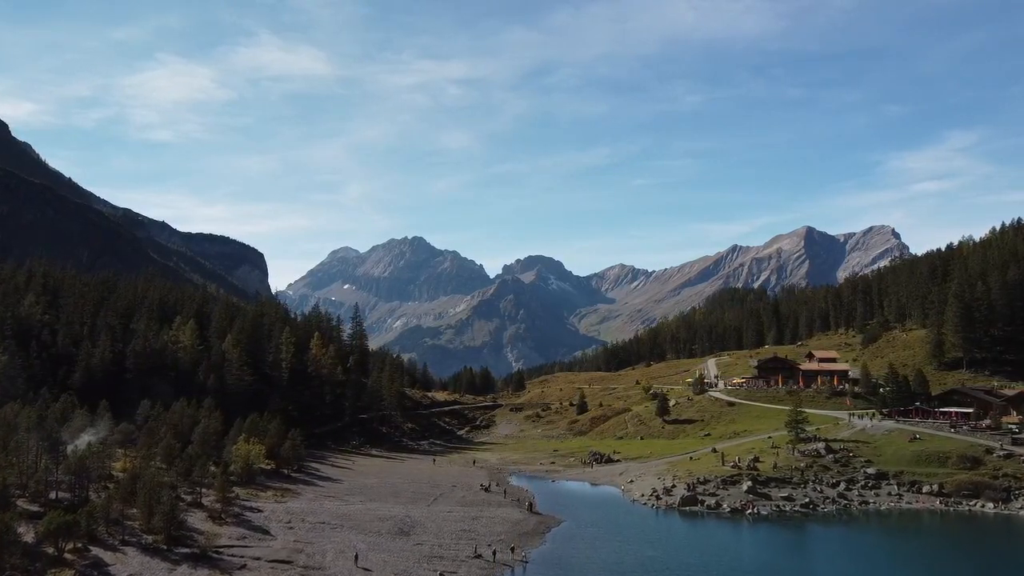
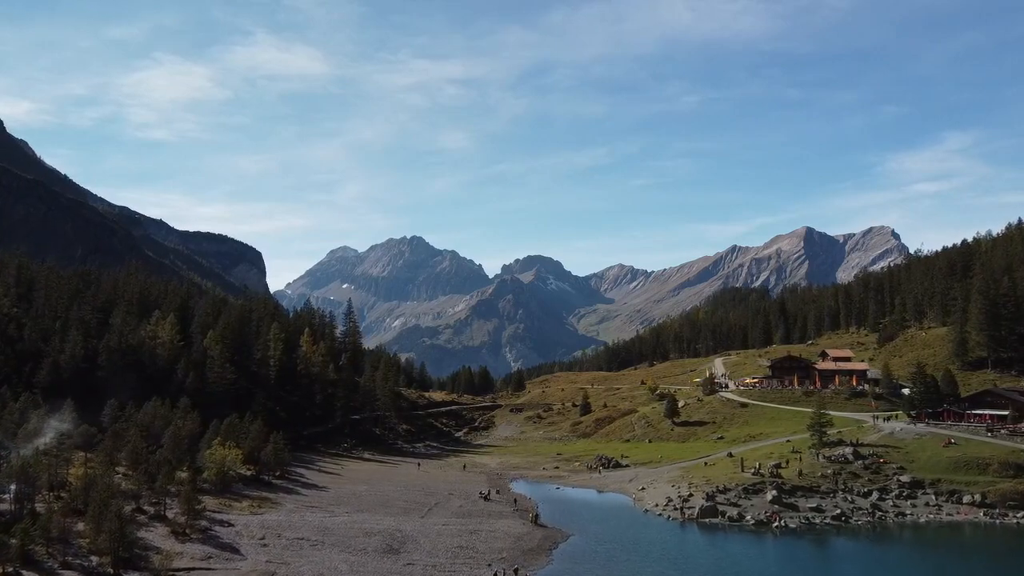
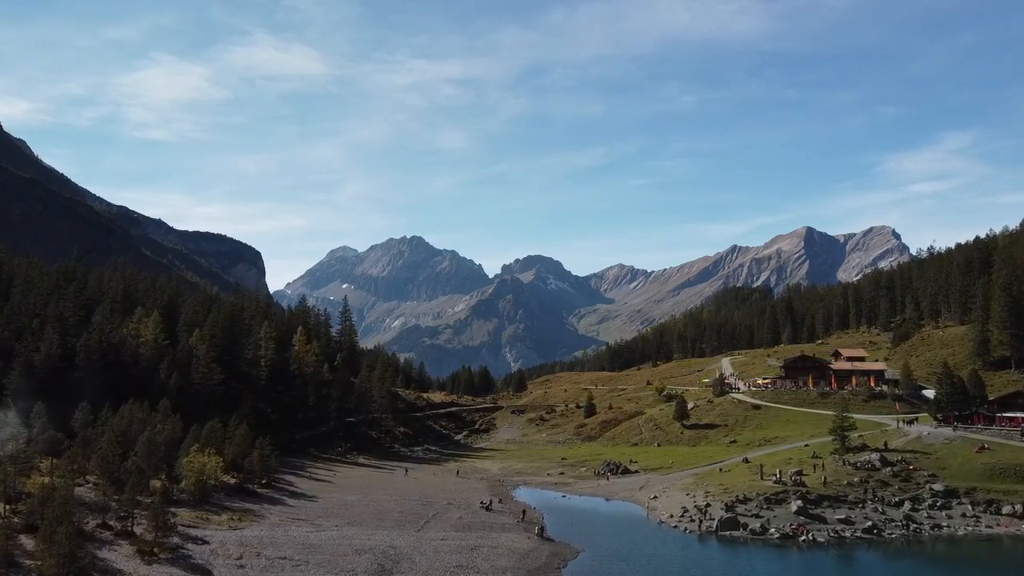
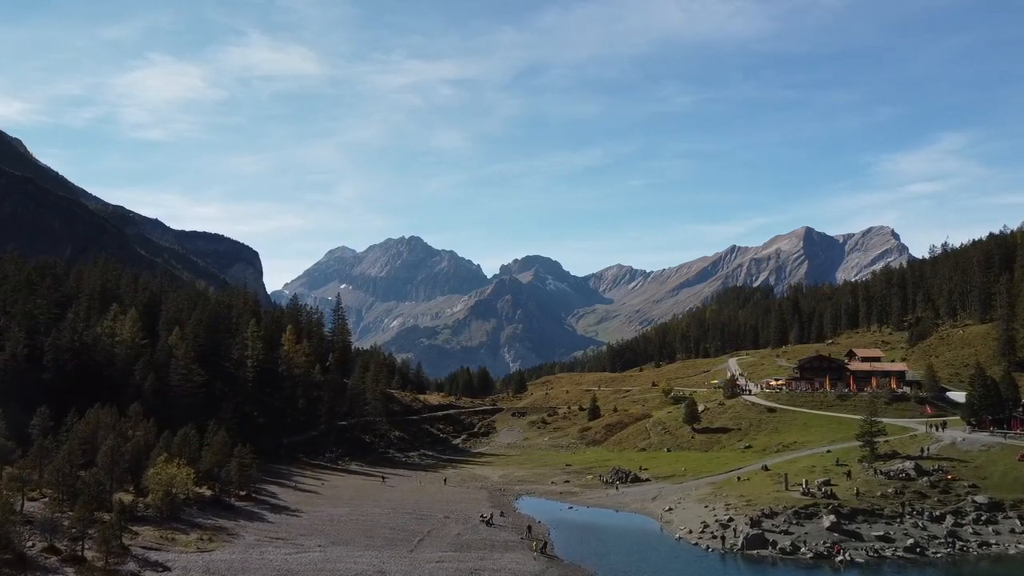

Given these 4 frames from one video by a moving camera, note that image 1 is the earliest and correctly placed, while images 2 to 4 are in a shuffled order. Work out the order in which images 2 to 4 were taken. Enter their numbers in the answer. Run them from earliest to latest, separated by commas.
2, 3, 4
